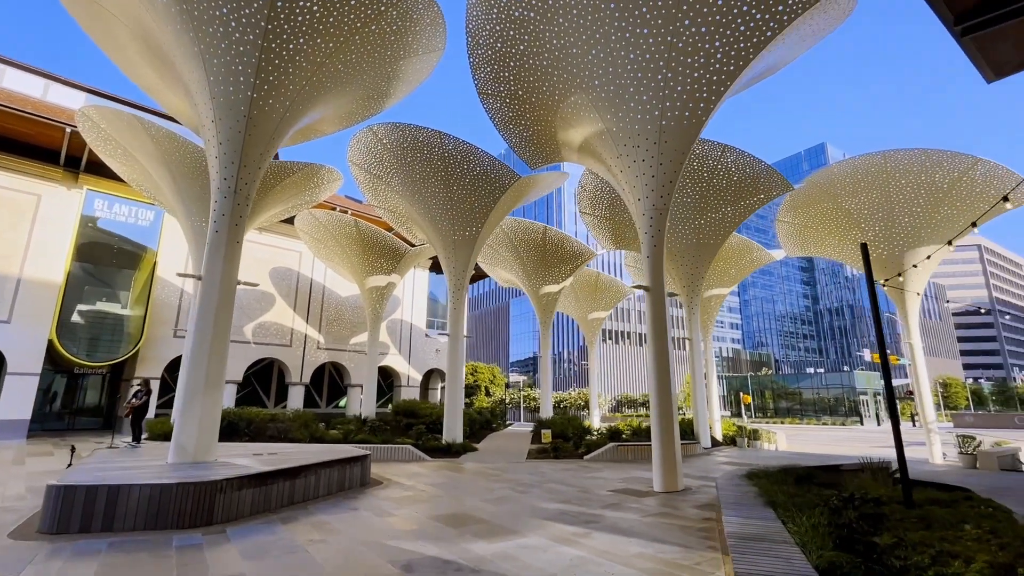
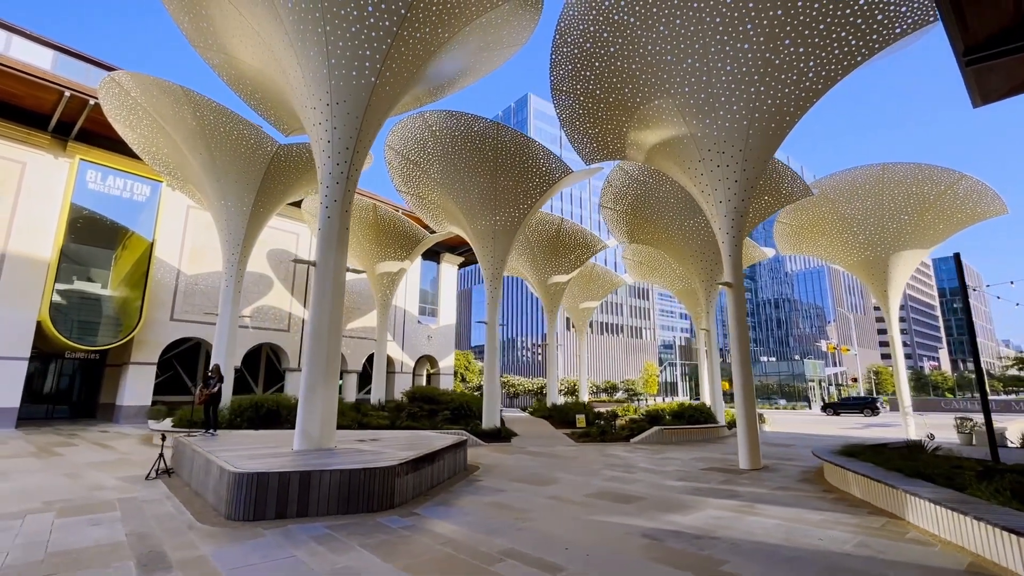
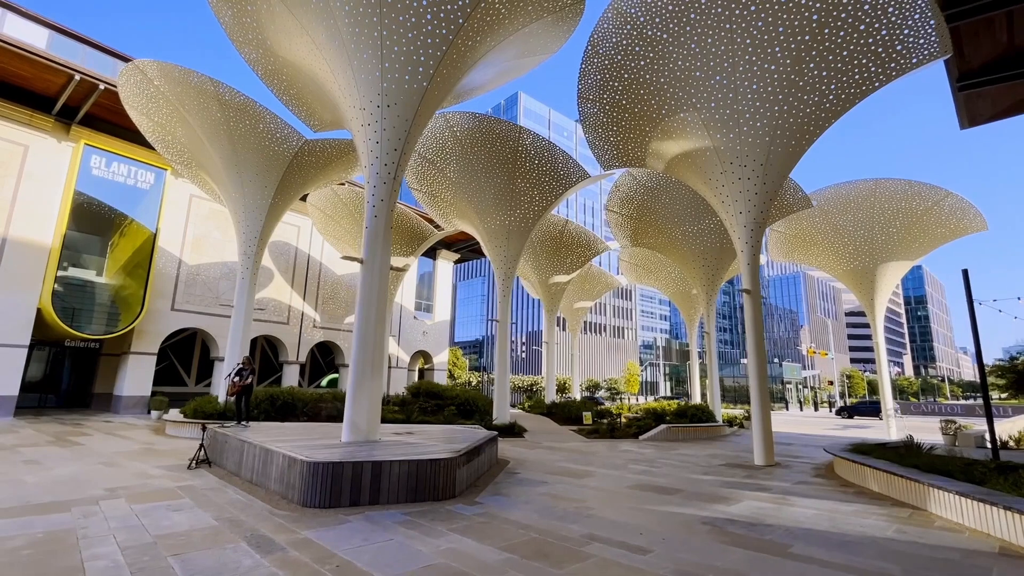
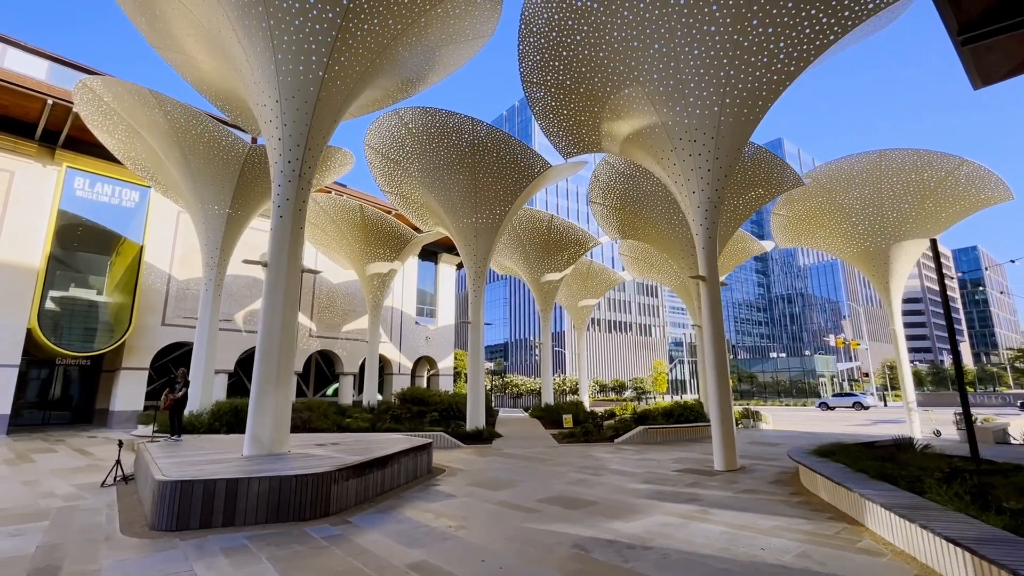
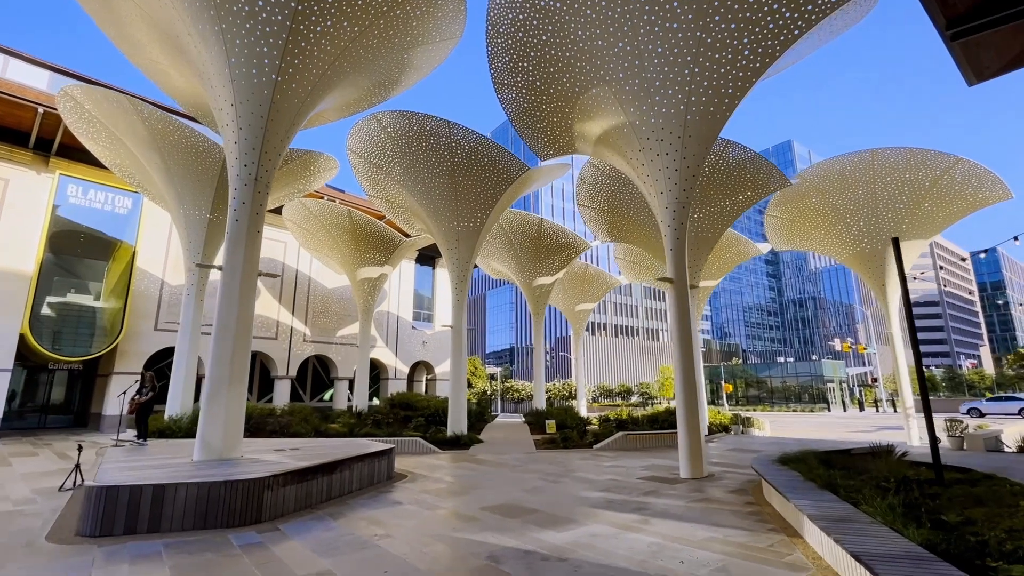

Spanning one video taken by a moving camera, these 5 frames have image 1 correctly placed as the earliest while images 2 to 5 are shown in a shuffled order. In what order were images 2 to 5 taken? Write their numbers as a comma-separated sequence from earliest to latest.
5, 4, 2, 3
